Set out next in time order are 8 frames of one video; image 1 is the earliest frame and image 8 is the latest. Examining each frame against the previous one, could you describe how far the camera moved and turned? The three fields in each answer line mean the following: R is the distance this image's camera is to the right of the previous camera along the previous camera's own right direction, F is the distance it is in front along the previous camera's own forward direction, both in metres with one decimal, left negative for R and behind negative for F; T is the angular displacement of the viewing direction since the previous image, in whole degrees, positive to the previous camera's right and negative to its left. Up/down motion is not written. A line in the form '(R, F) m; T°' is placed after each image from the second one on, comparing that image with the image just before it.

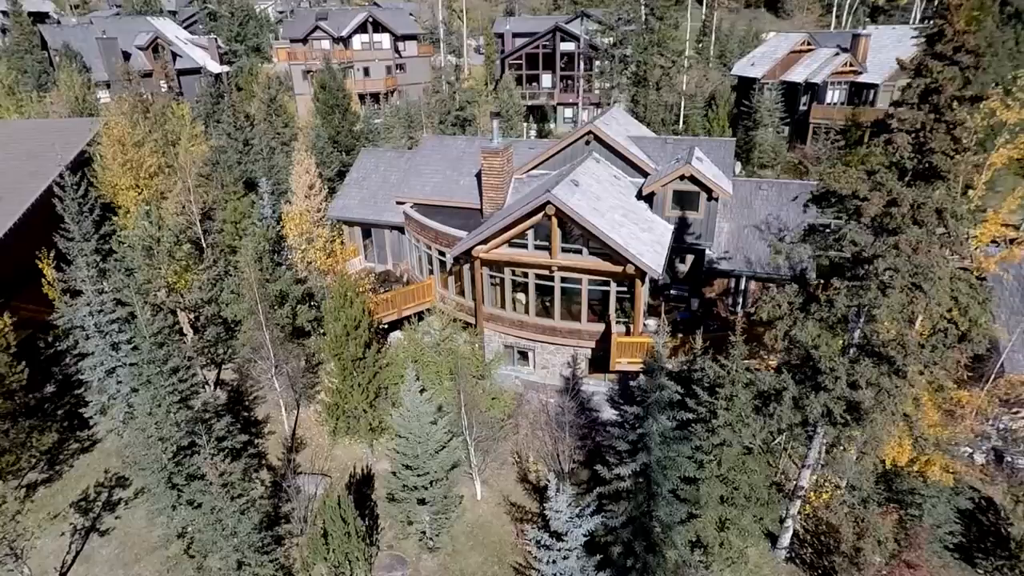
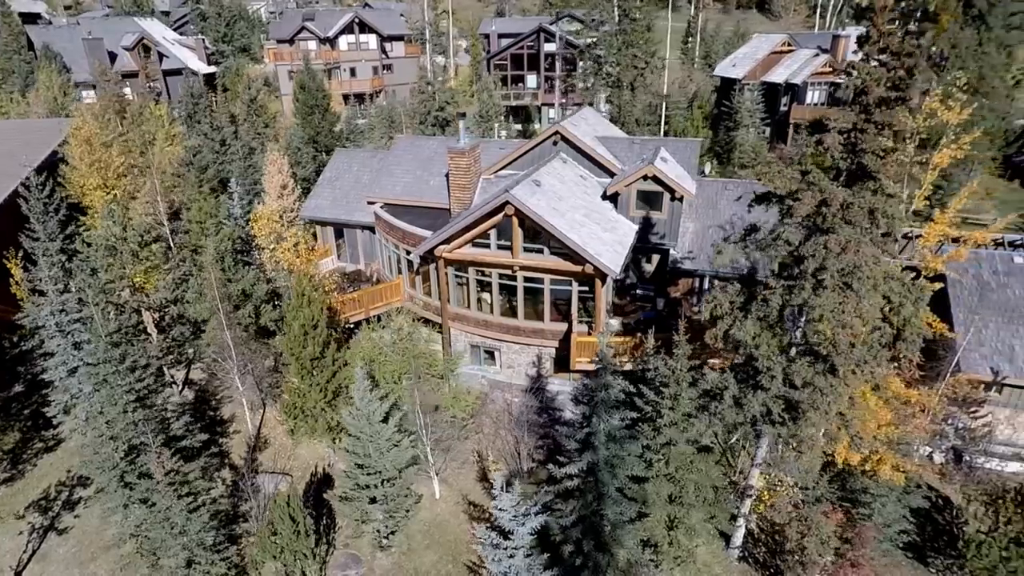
(+1.4, -0.1) m; 0°
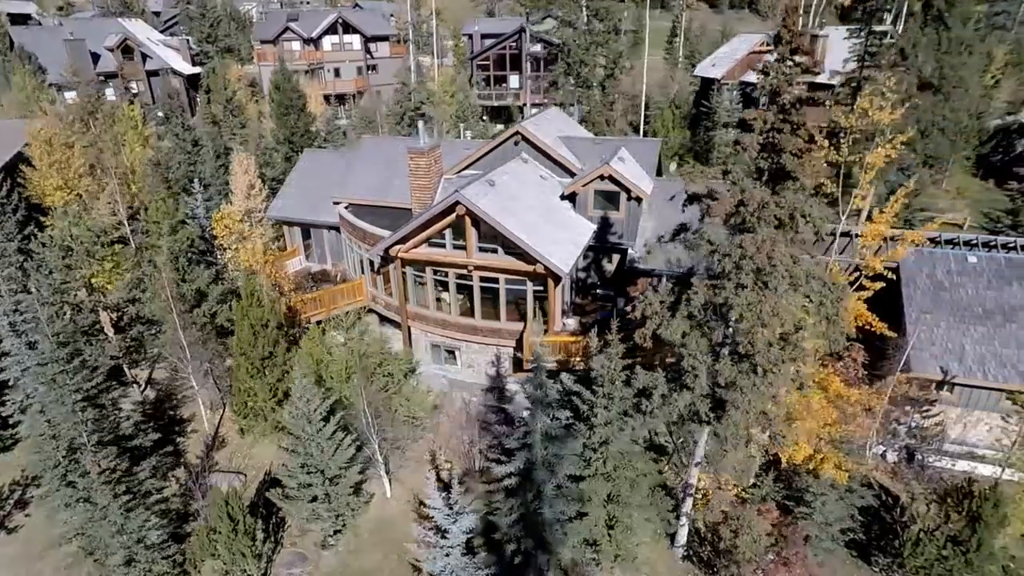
(+1.7, -0.1) m; 0°
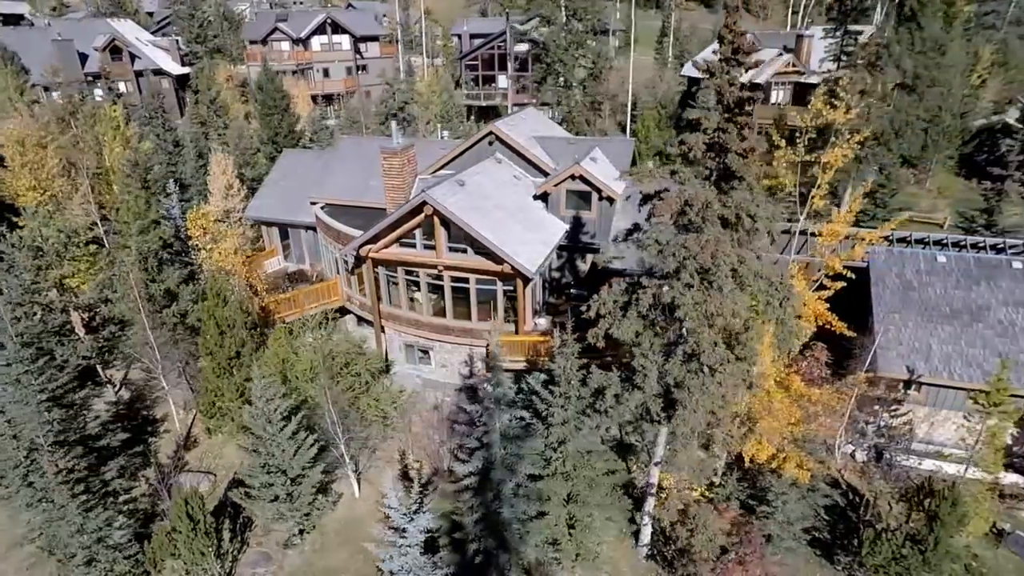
(+1.1, 0.0) m; 0°
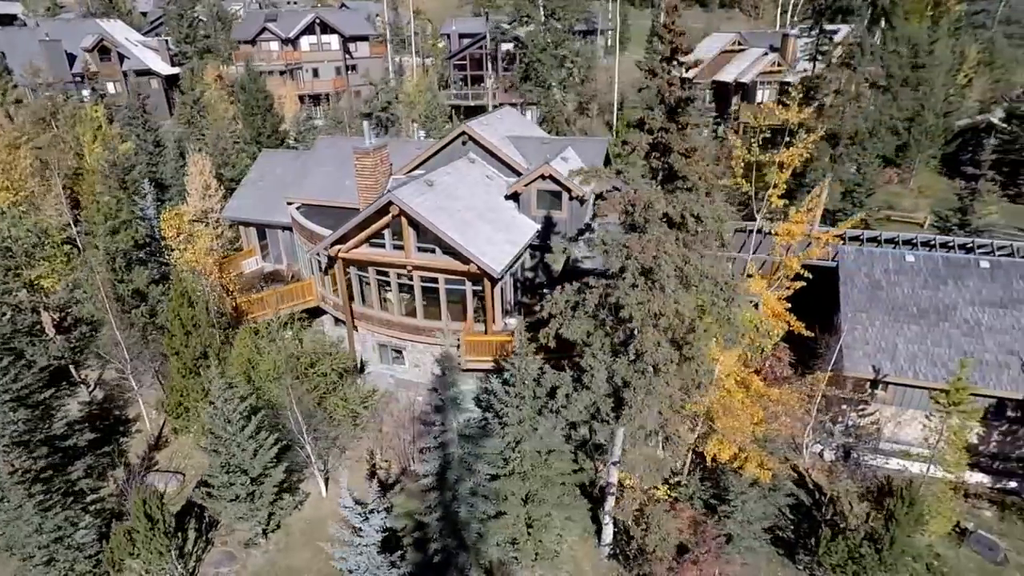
(+1.2, 0.0) m; 0°
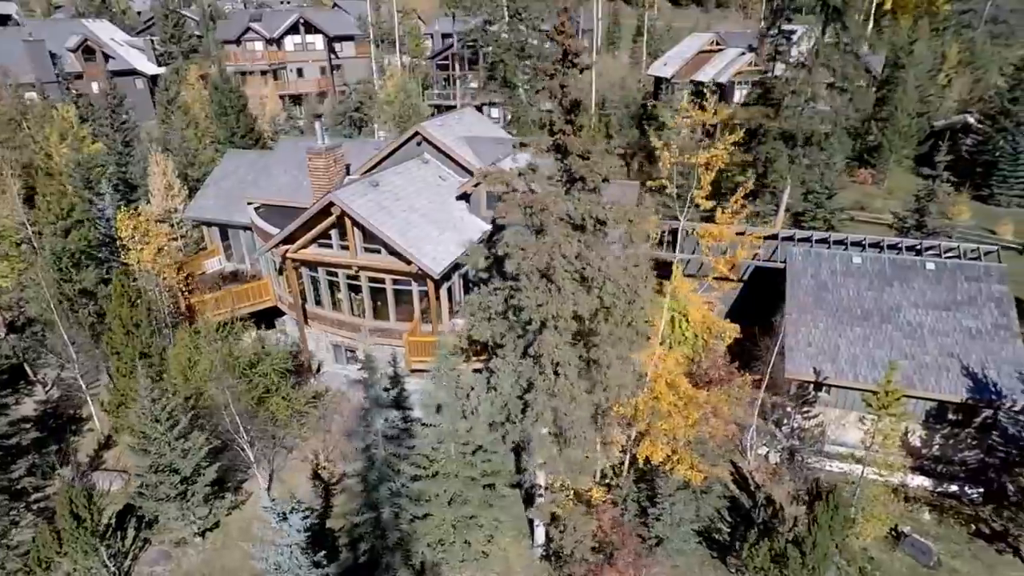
(+2.2, 0.0) m; 0°
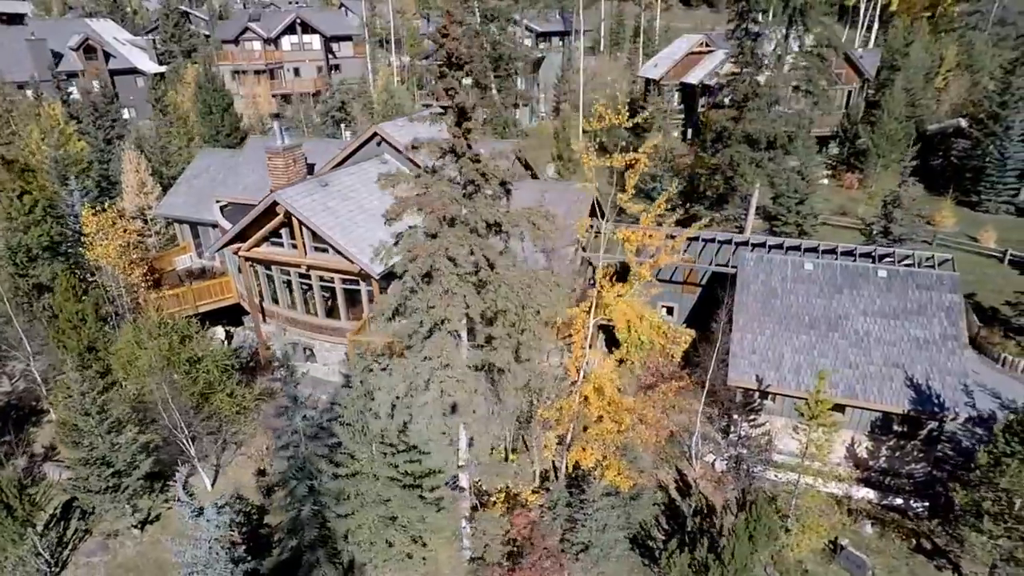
(+2.6, +0.1) m; -2°
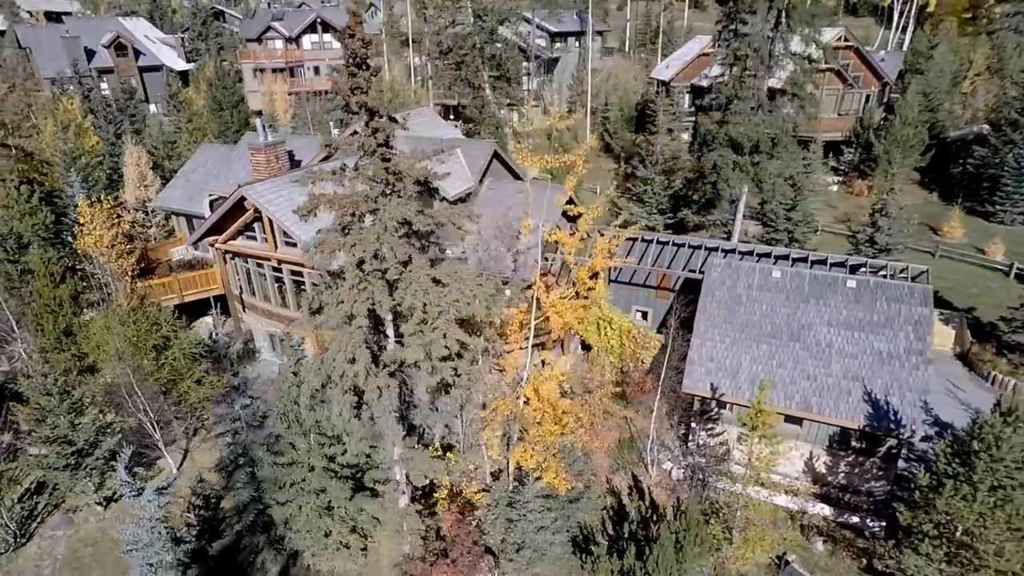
(+2.7, 0.0) m; -3°
